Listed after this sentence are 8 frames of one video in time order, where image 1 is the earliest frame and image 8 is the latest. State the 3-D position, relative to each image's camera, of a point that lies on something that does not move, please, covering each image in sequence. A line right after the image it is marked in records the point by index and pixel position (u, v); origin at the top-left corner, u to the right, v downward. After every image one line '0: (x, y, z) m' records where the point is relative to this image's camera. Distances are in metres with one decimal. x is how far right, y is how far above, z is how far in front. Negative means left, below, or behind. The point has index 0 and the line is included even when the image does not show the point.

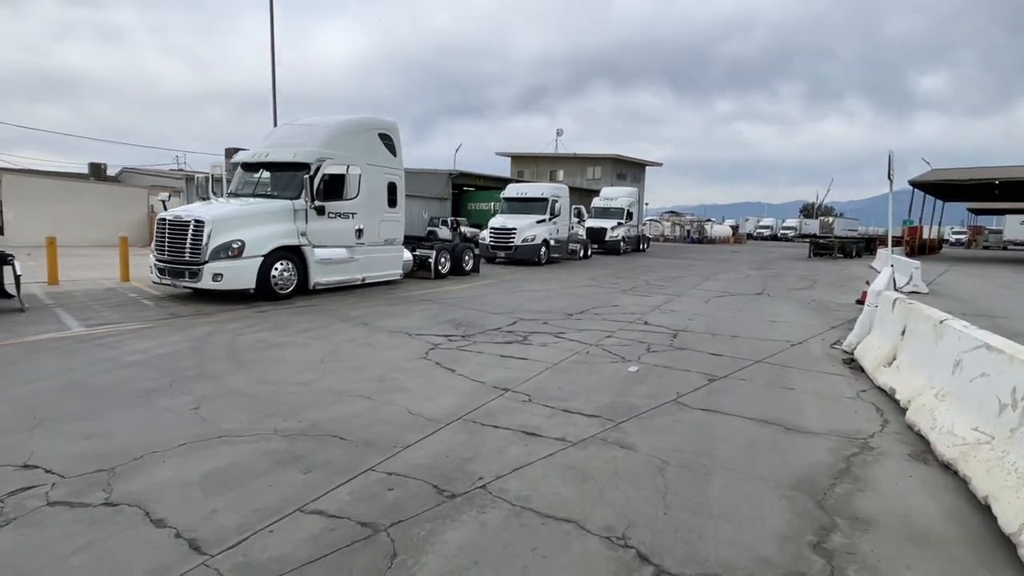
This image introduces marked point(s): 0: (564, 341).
0: (+0.8, -0.8, +8.6) m
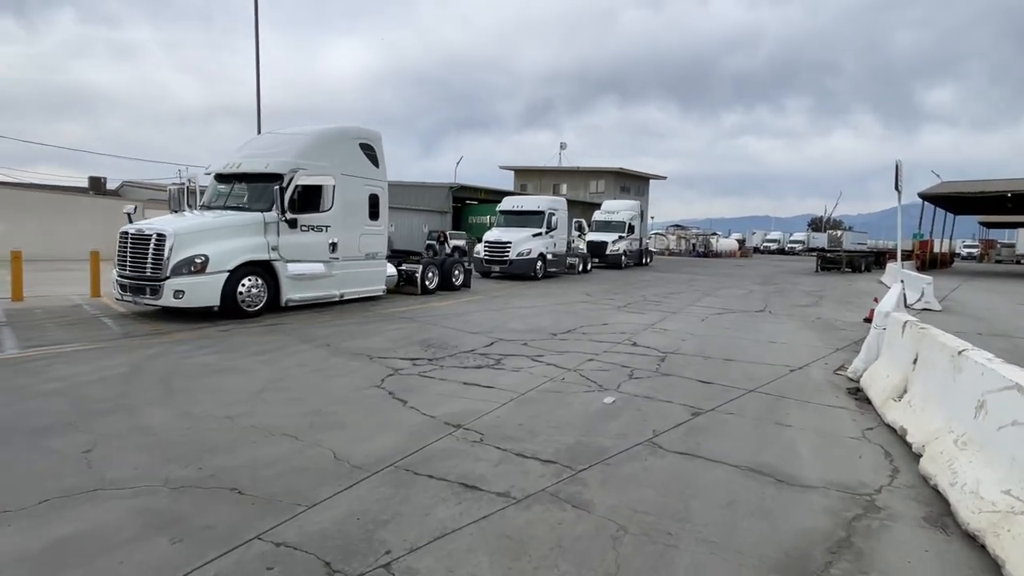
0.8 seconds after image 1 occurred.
0: (+0.4, -1.1, +7.8) m
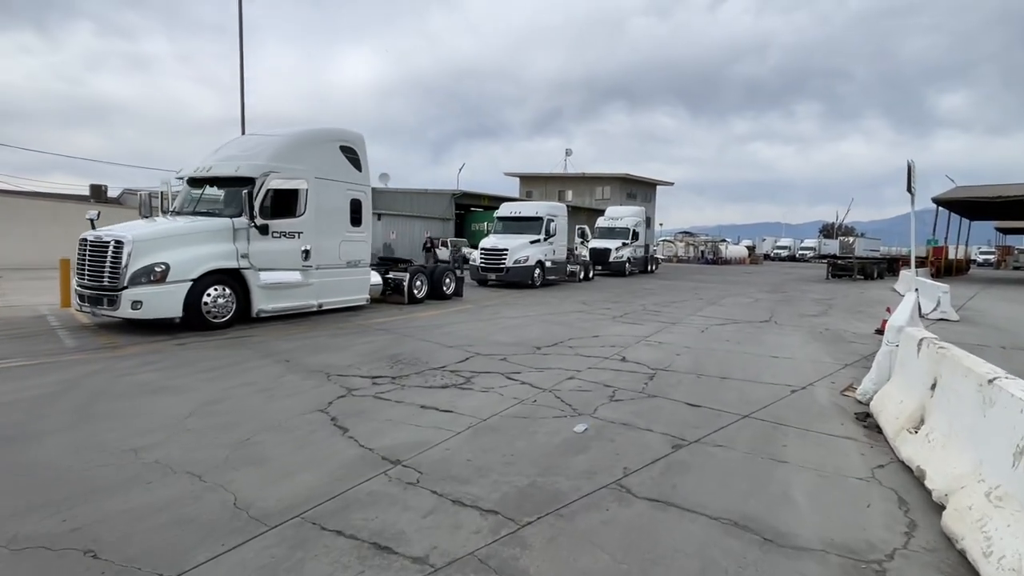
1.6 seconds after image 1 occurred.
0: (0.0, -1.2, +7.1) m
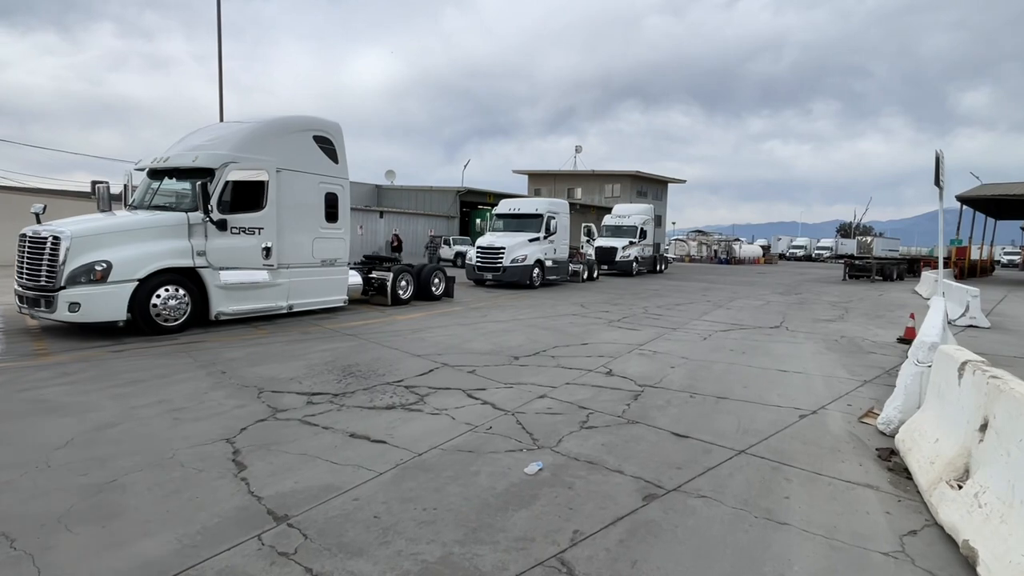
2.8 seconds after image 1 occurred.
0: (-0.4, -1.3, +6.1) m
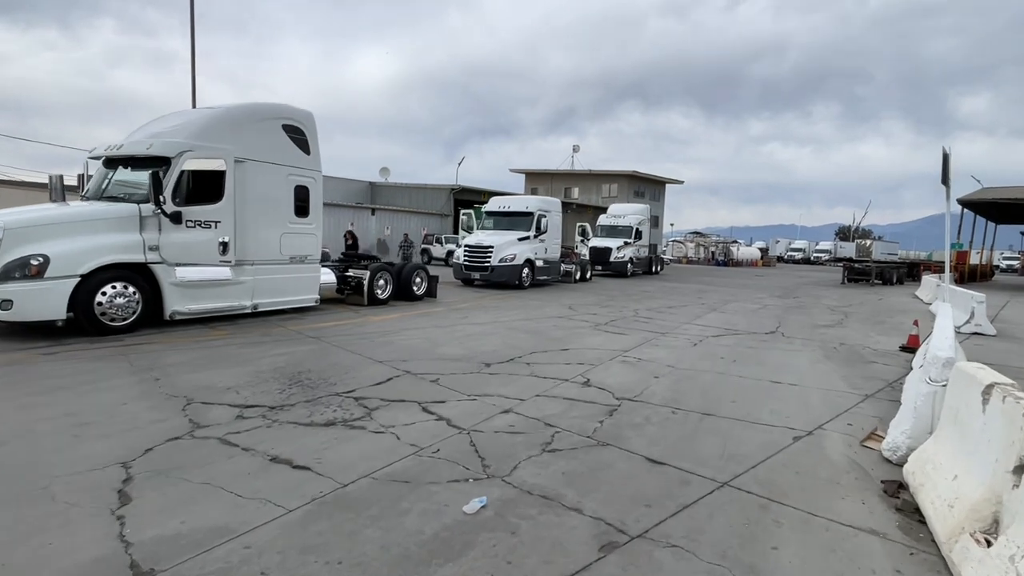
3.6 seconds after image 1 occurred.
0: (-0.8, -1.3, +5.4) m
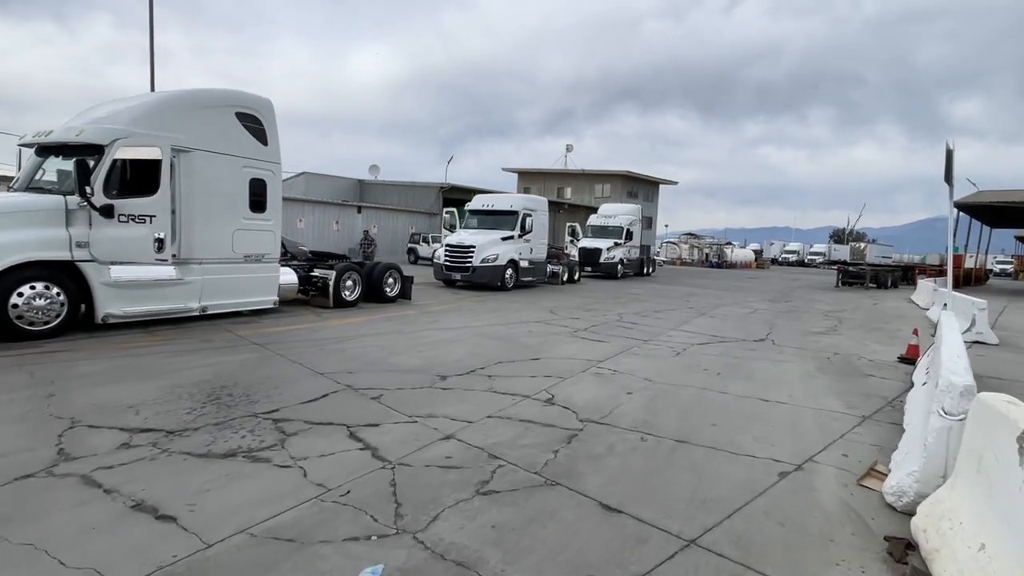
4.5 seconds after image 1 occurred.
0: (-1.4, -1.3, +4.6) m
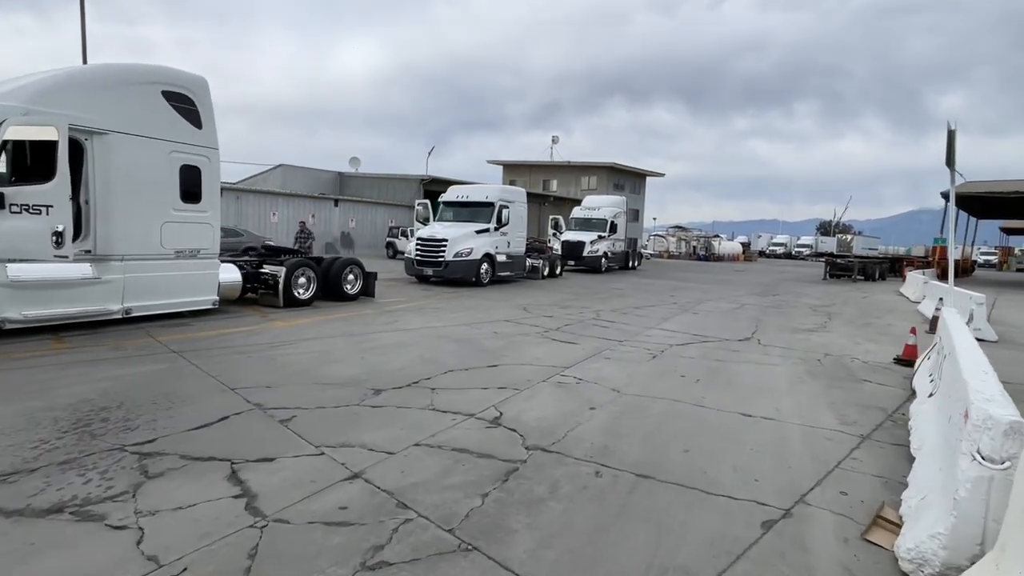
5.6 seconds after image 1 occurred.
0: (-1.9, -1.4, +3.6) m
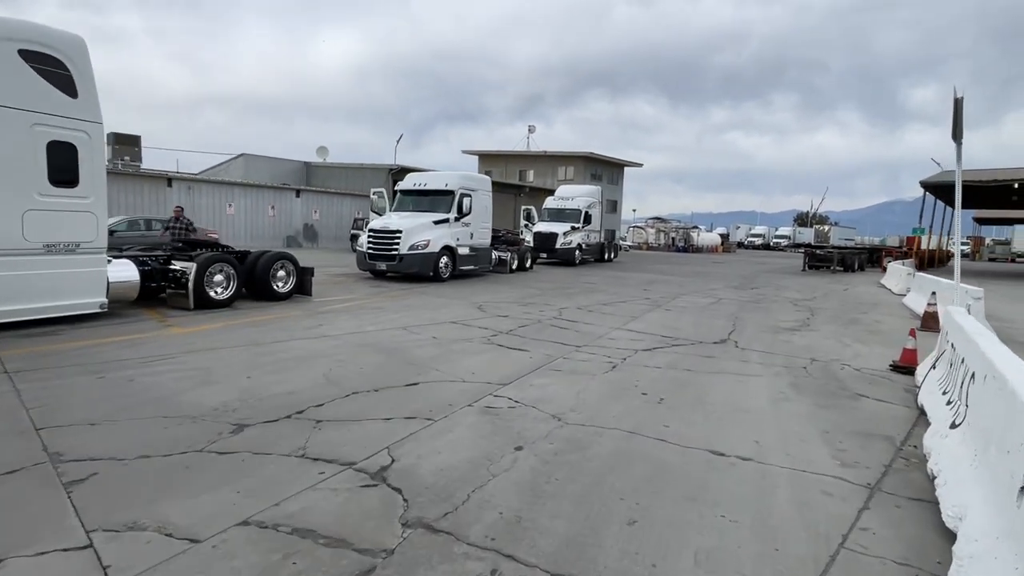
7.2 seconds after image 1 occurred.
0: (-2.6, -1.4, +2.1) m
